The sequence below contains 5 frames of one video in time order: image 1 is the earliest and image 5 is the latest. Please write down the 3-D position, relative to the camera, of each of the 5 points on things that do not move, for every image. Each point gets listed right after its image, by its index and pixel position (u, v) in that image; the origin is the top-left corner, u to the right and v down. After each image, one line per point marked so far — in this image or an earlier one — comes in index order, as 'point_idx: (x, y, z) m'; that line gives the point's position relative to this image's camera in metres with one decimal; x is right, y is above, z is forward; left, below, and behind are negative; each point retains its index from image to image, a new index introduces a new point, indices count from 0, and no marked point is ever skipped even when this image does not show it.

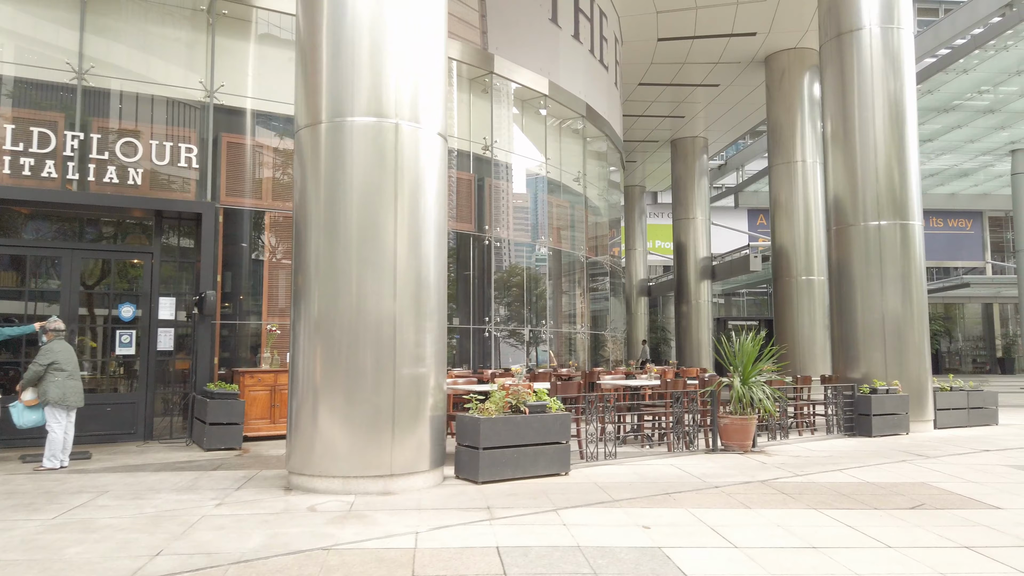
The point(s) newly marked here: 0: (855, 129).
0: (+5.6, +2.6, +12.0) m
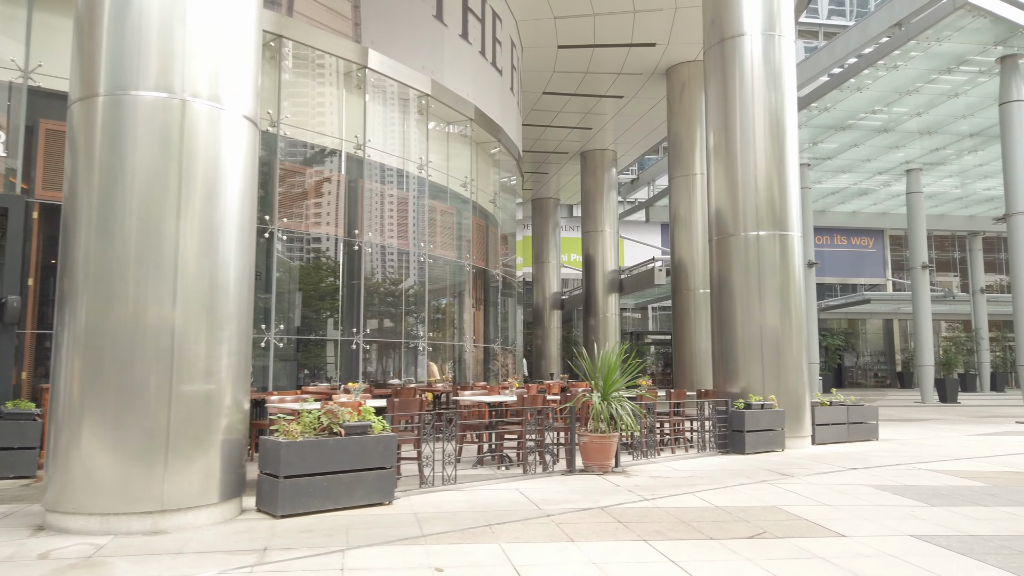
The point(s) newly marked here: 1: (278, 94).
0: (+3.6, +2.4, +11.7) m
1: (-3.6, +3.0, +11.5) m
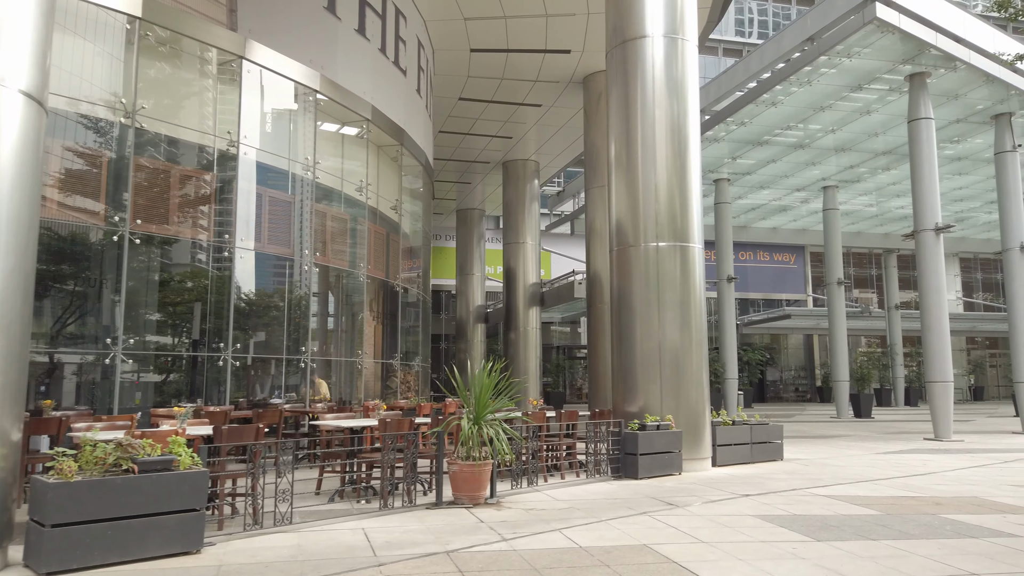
0: (+1.9, +2.2, +11.2) m
1: (-5.2, +2.8, +10.4) m
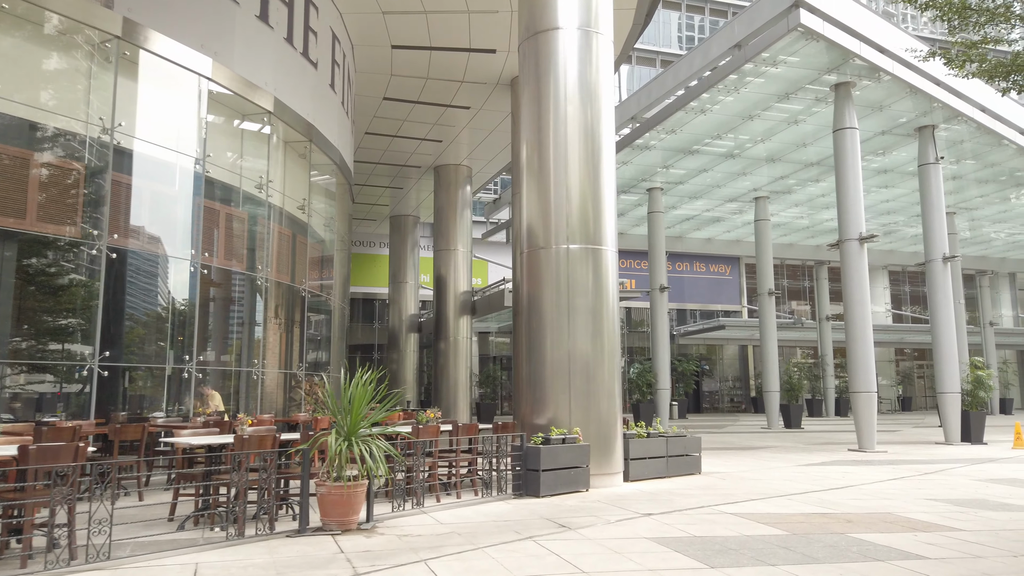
0: (+0.5, +2.1, +10.6) m
1: (-6.5, +2.8, +9.3) m
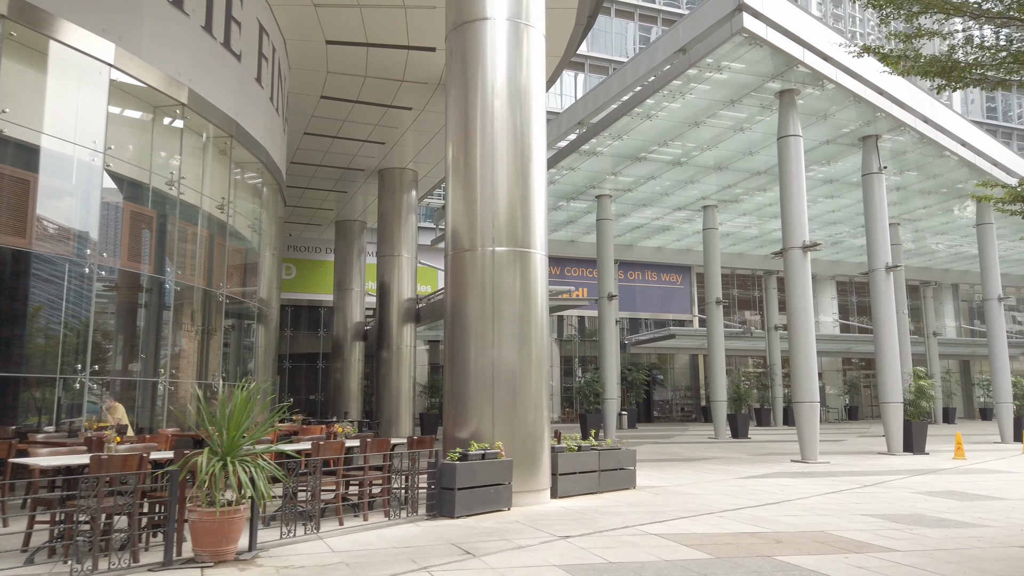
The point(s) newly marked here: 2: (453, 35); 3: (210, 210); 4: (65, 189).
0: (-0.5, +2.0, +10.0) m
1: (-7.4, +2.8, +8.4) m
2: (-0.8, +3.6, +10.5) m
3: (-5.5, +1.4, +13.4) m
4: (-6.3, +1.4, +10.1) m
